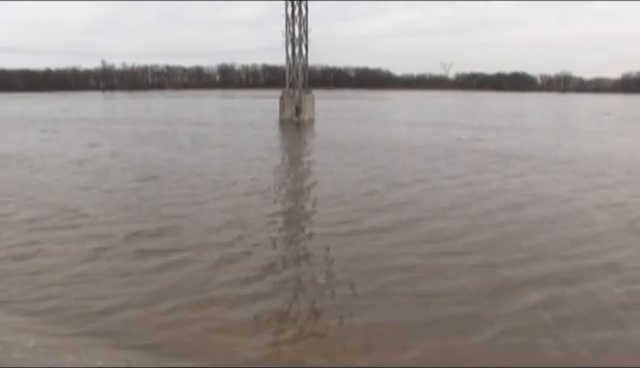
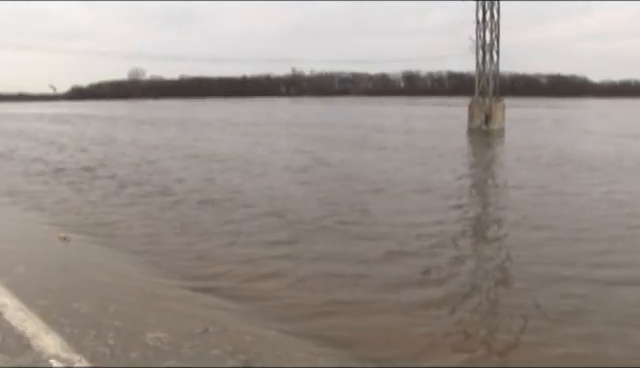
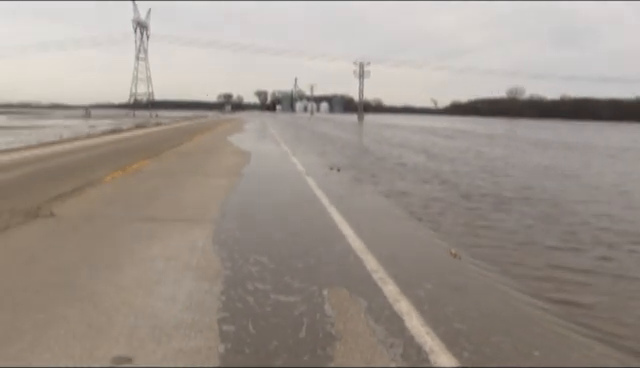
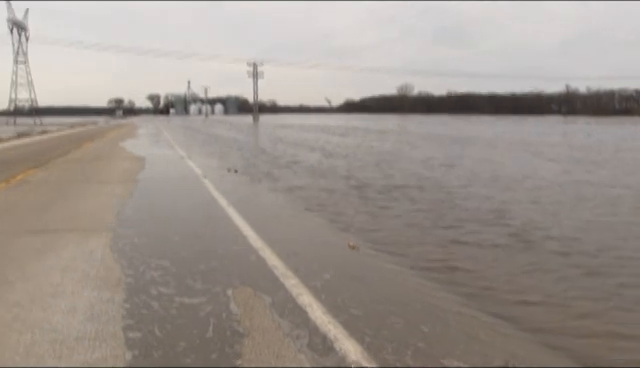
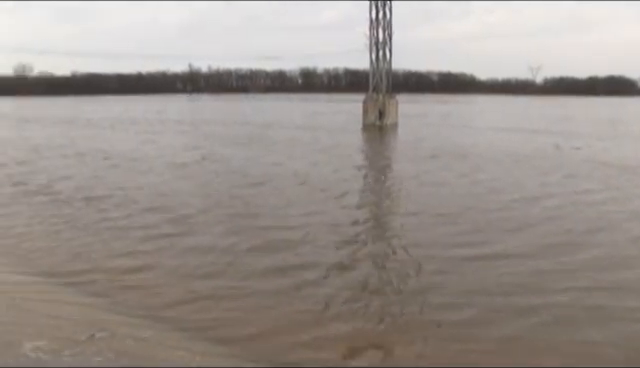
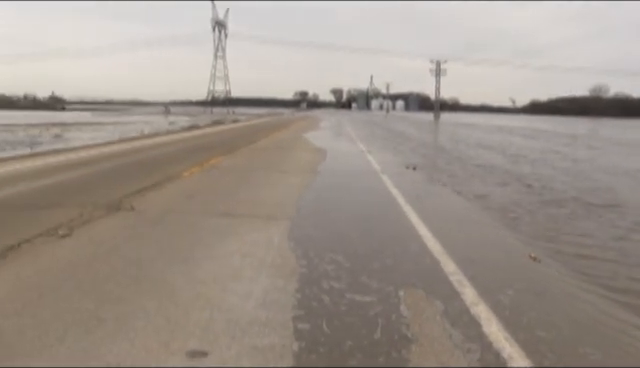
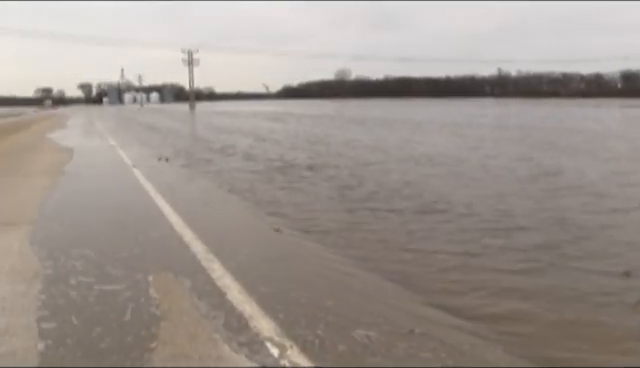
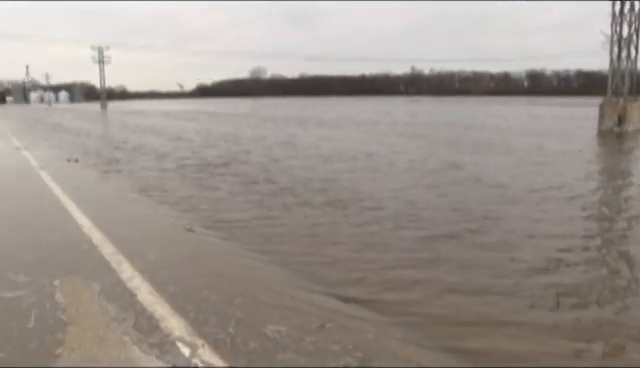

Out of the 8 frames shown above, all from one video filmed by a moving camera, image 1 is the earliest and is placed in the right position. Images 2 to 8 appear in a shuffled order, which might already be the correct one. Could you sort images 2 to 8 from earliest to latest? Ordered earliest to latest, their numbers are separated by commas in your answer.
5, 2, 8, 7, 4, 3, 6
